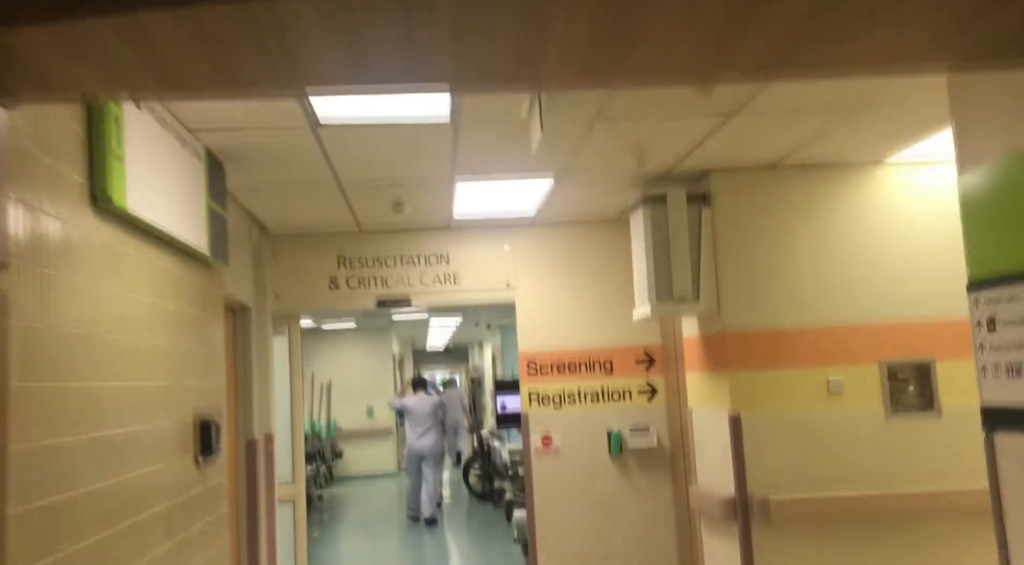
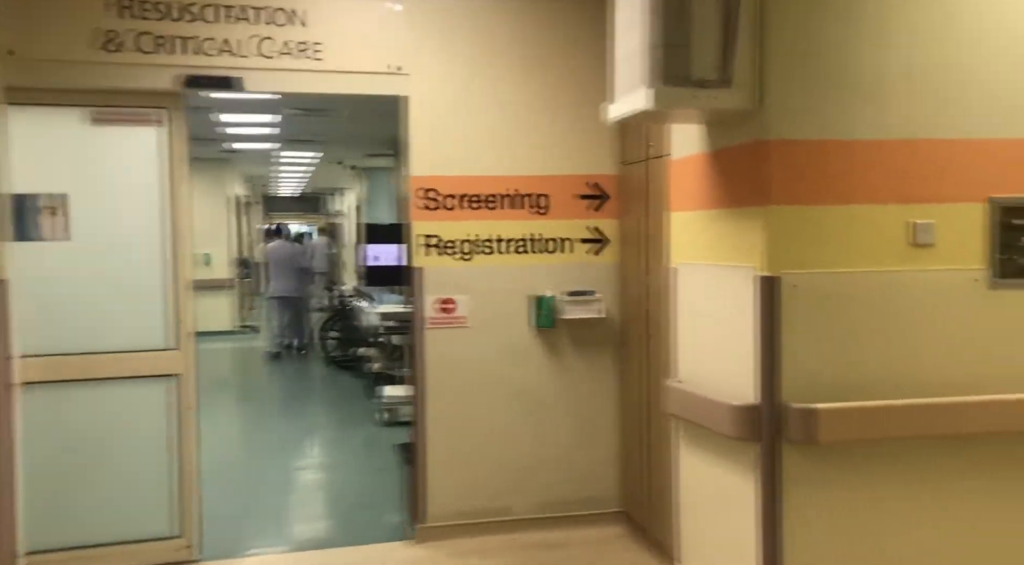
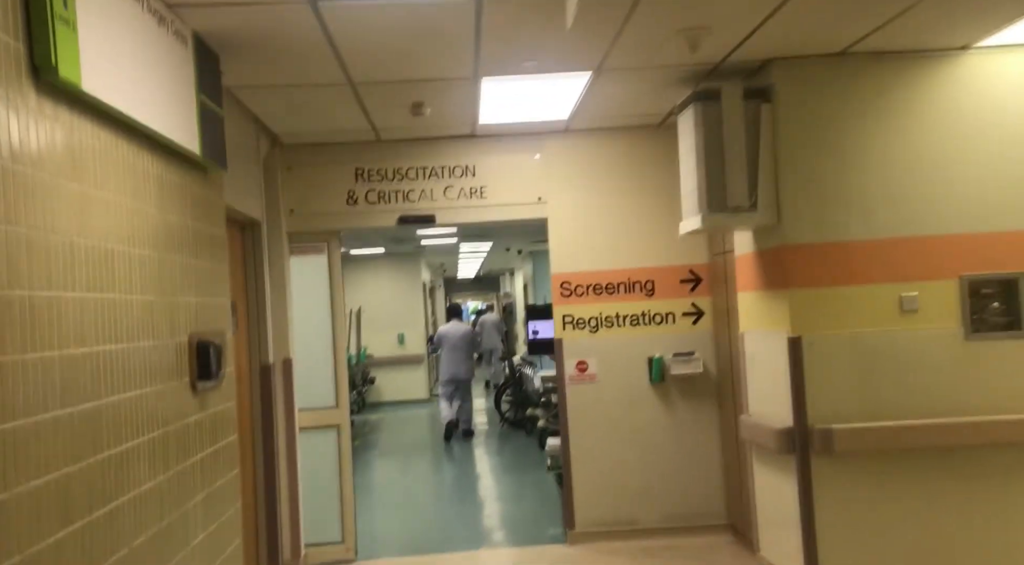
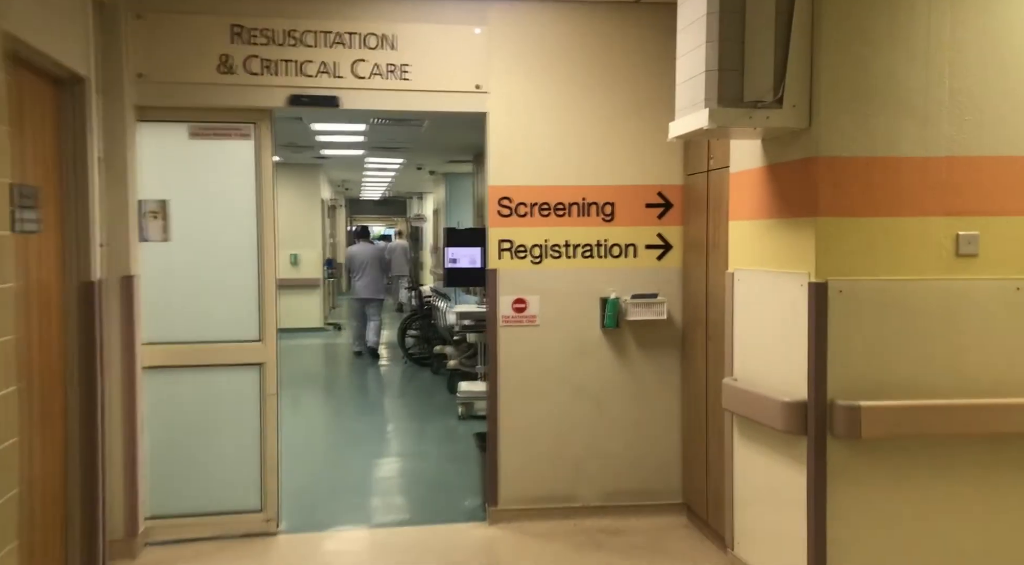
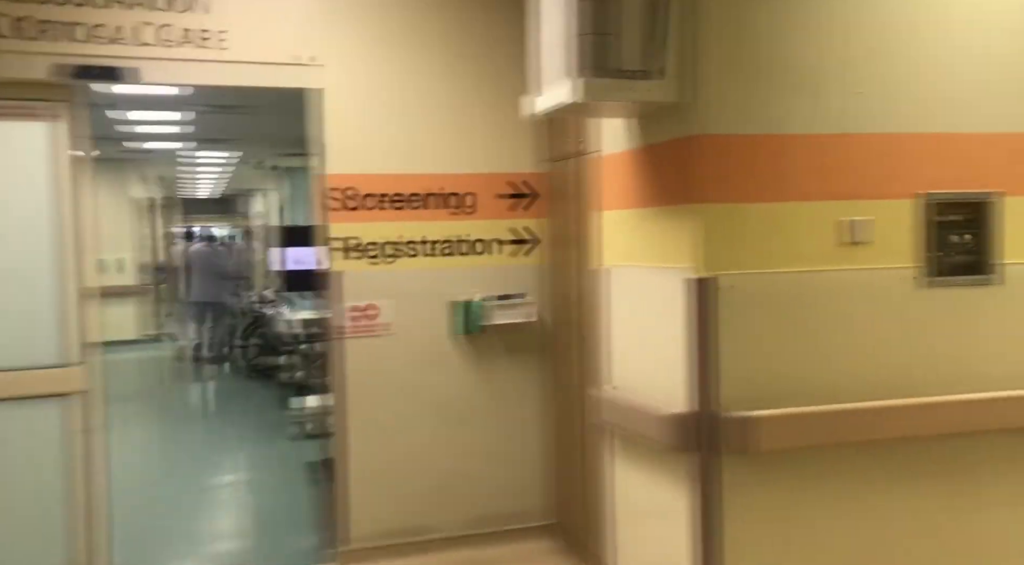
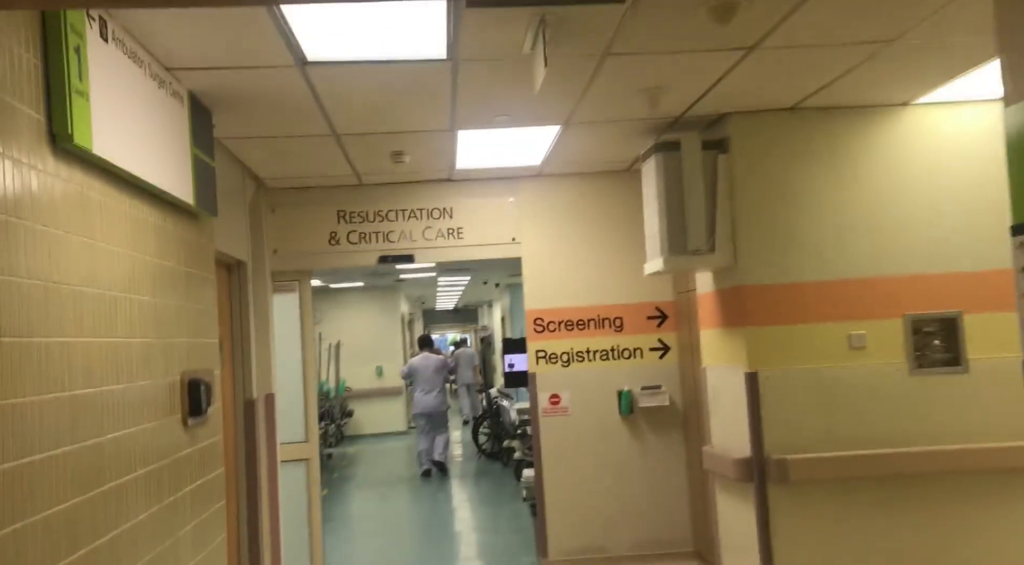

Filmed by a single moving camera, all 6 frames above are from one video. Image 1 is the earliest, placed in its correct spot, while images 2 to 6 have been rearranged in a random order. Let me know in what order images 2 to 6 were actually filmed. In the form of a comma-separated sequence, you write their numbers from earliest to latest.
6, 3, 4, 2, 5
